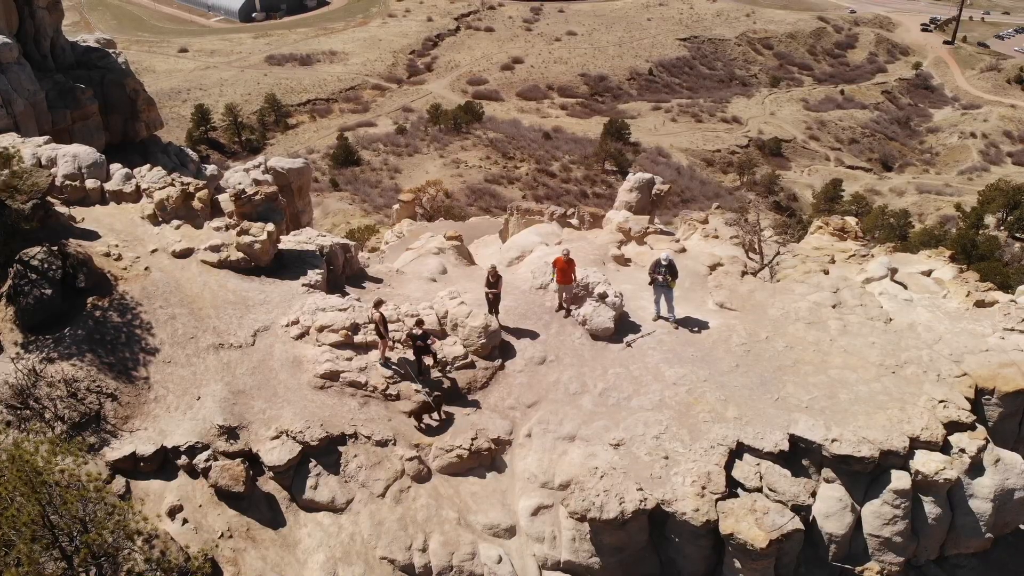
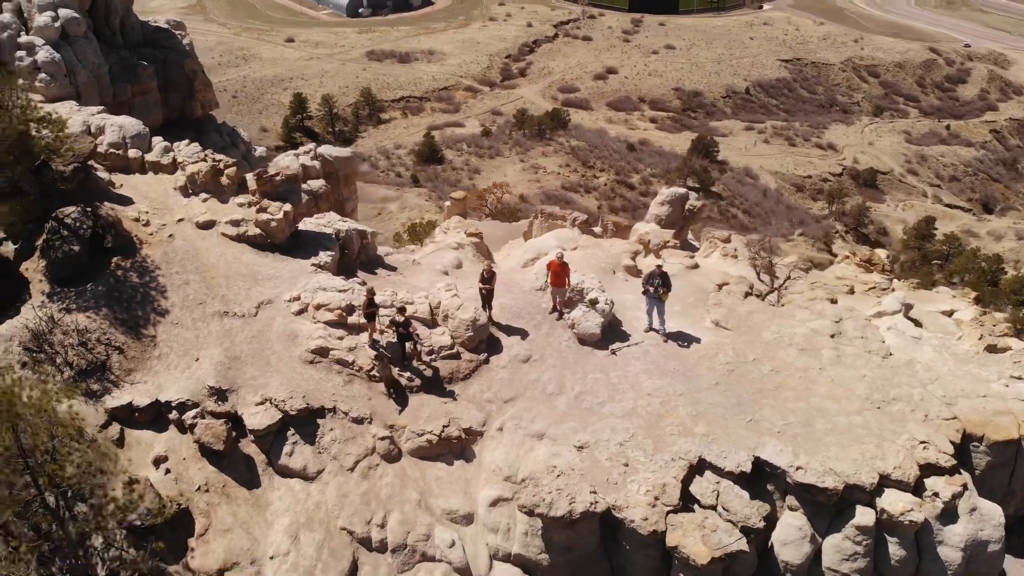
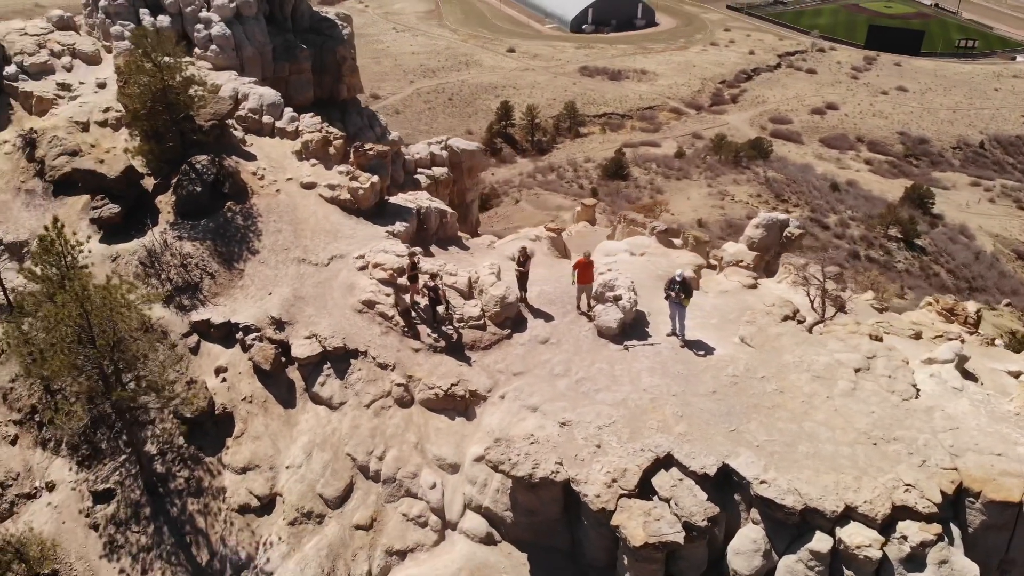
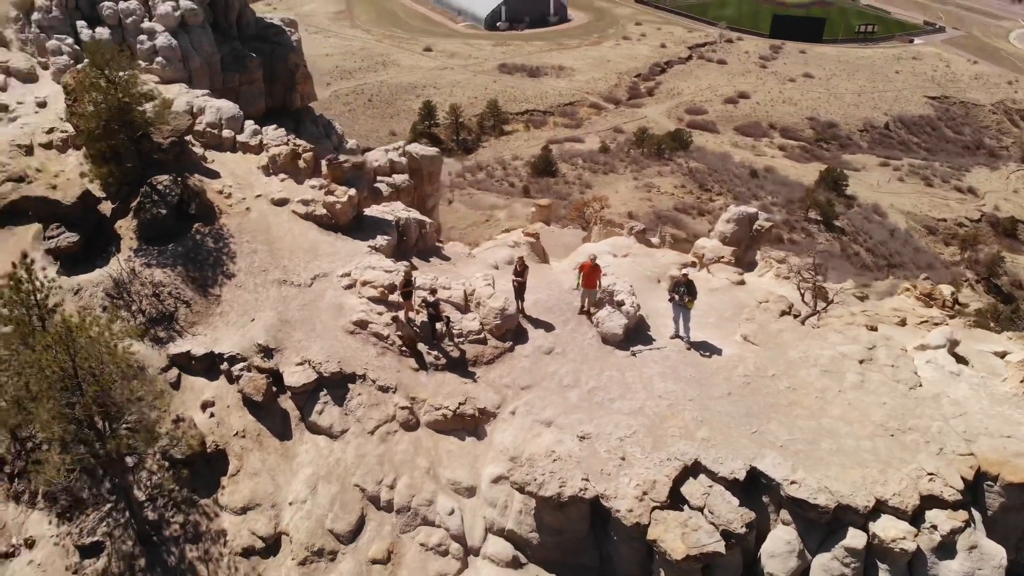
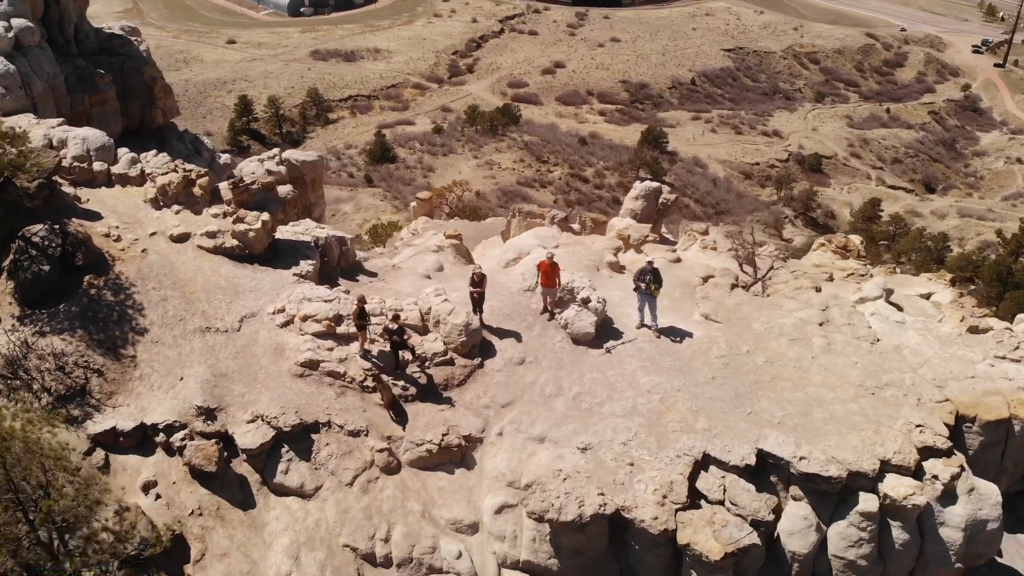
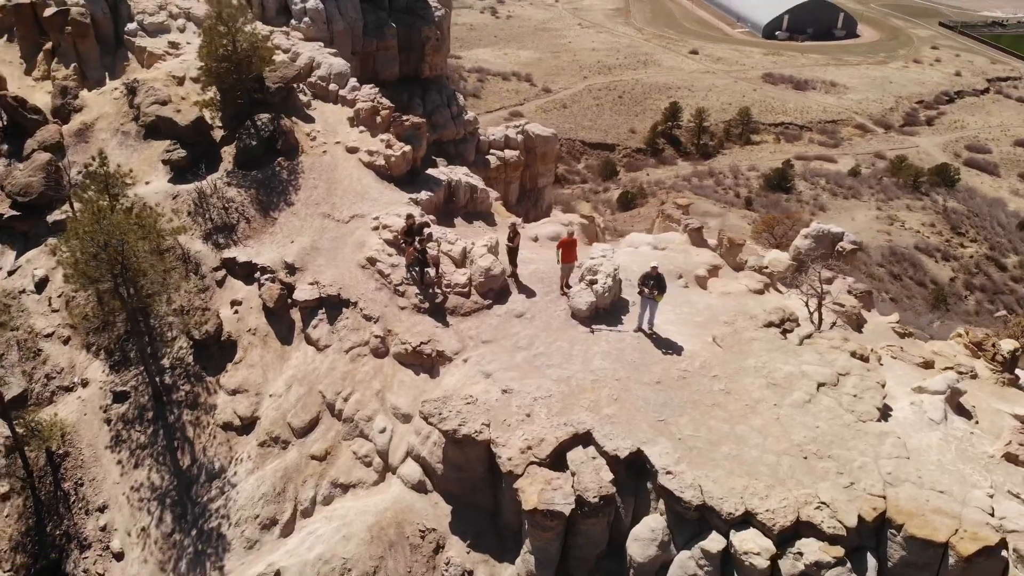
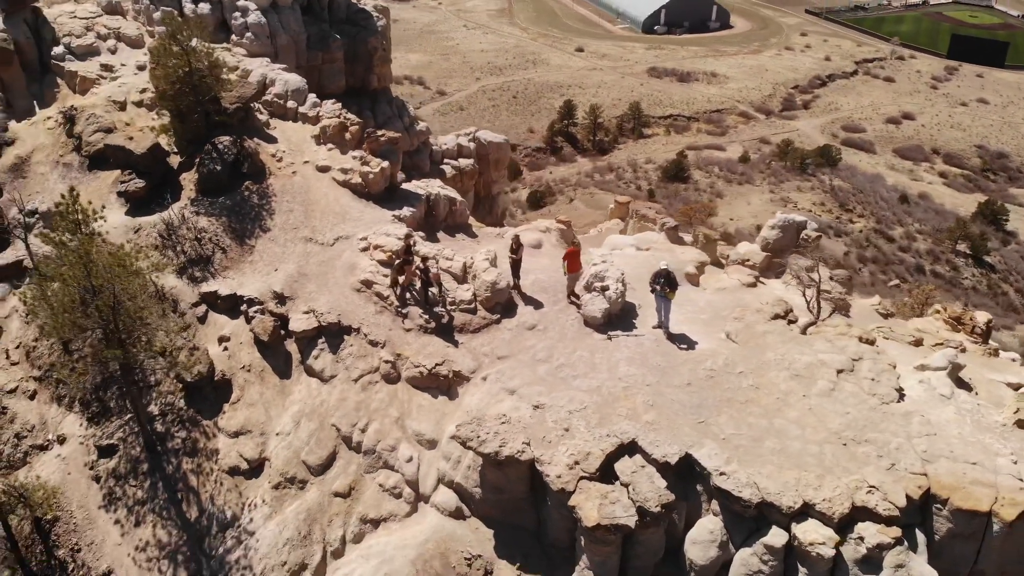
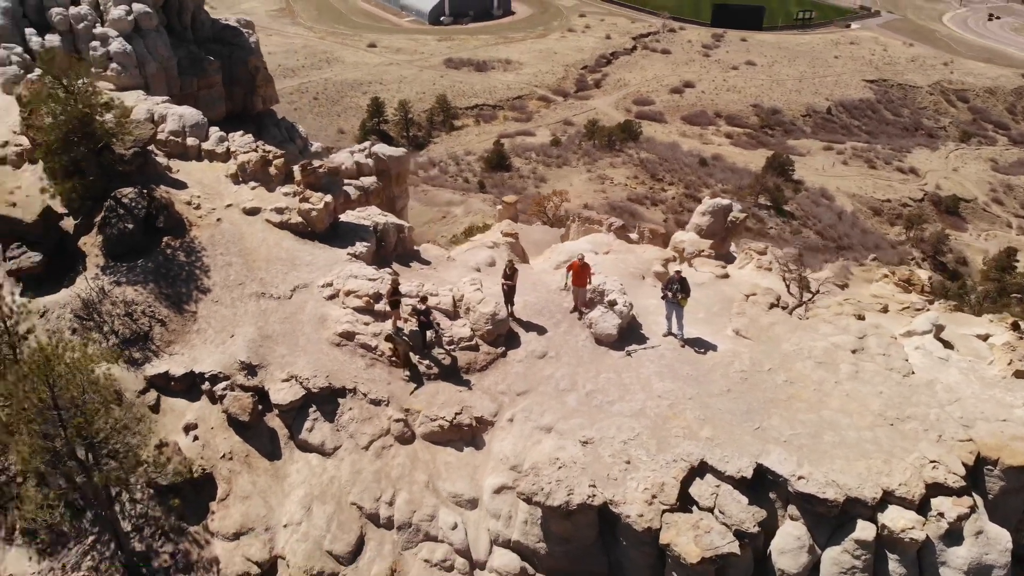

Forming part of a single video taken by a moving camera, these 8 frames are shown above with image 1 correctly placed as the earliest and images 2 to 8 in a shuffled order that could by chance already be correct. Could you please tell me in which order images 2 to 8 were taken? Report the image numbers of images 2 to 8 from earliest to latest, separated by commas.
5, 2, 8, 4, 3, 7, 6
